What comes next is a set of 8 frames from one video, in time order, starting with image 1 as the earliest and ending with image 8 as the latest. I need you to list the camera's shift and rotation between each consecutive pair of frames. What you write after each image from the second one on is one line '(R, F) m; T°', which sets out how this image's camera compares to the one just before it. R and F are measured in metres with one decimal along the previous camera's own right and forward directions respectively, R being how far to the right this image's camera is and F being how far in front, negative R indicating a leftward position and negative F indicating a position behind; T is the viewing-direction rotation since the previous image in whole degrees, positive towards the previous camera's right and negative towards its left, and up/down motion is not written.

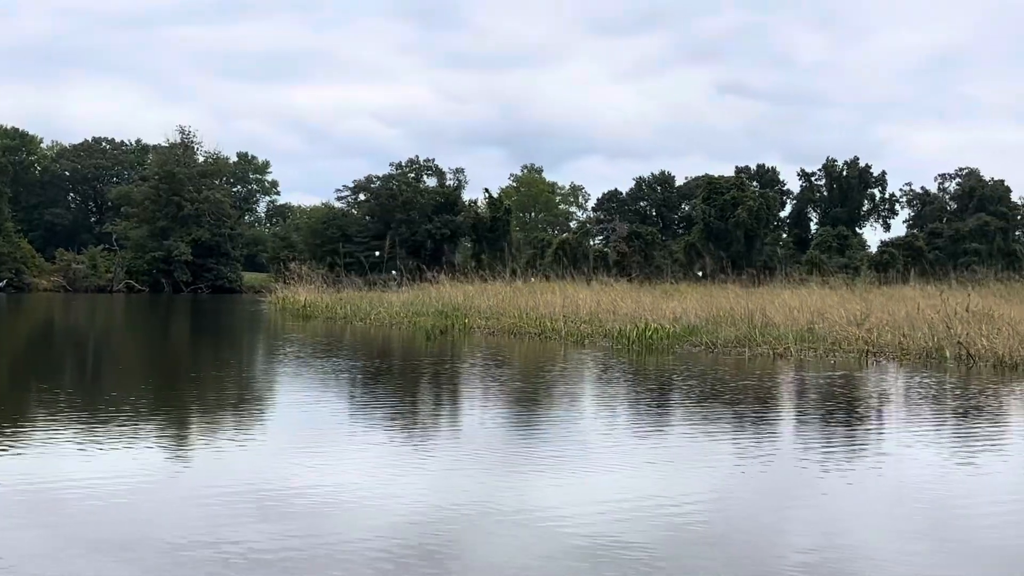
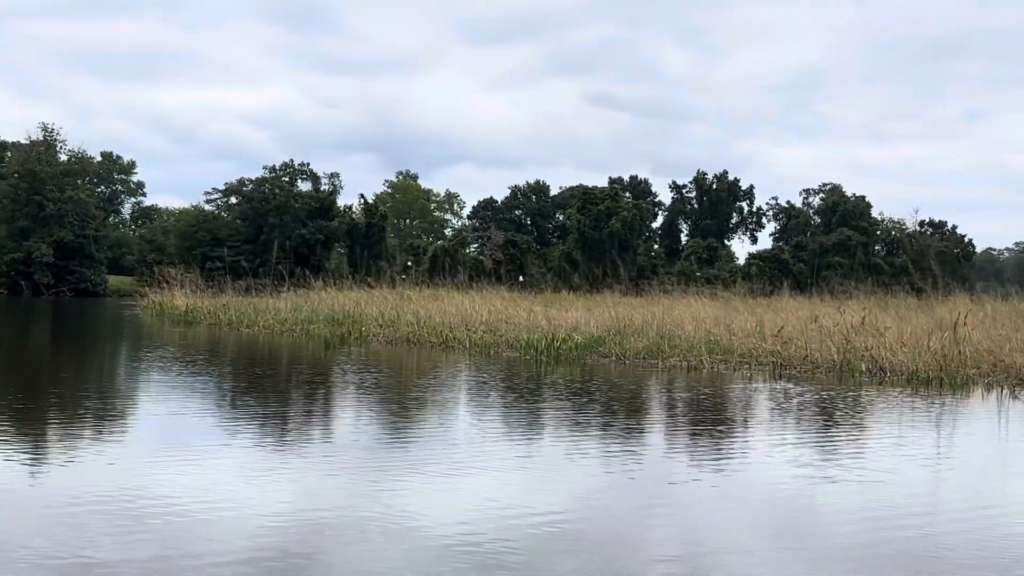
(-0.9, 0.0) m; +9°
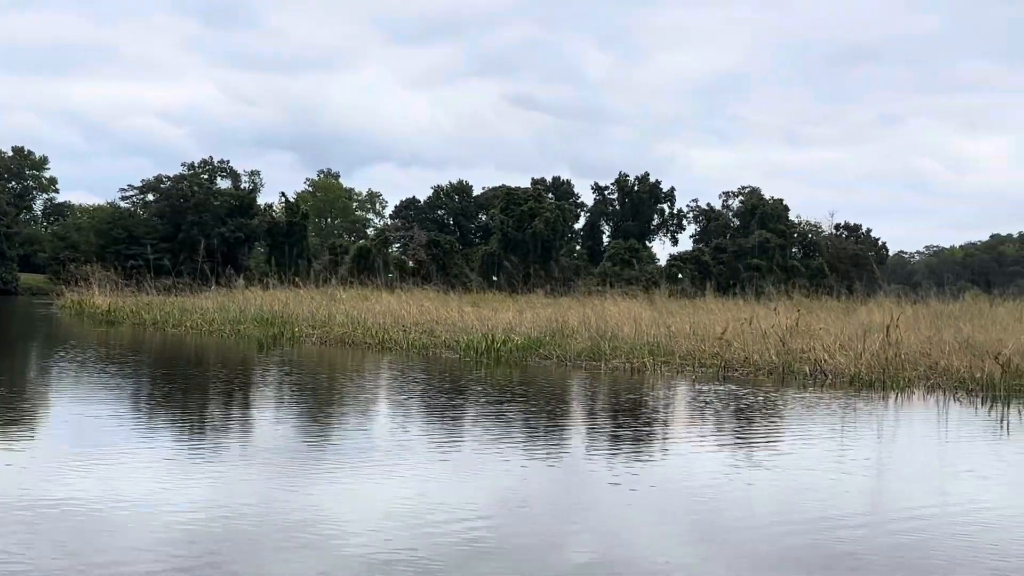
(-0.5, 0.0) m; +5°
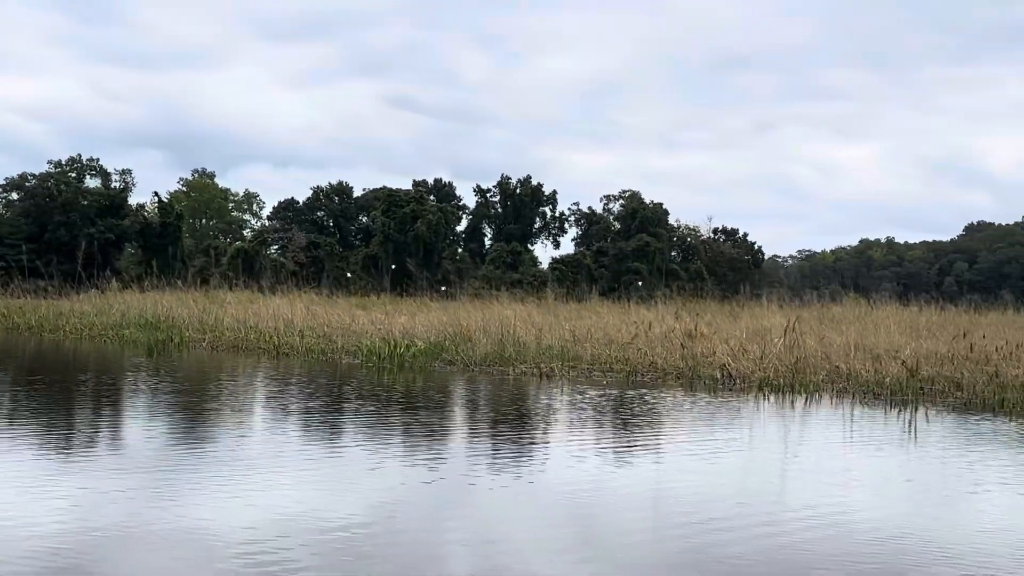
(-0.6, +0.1) m; +7°
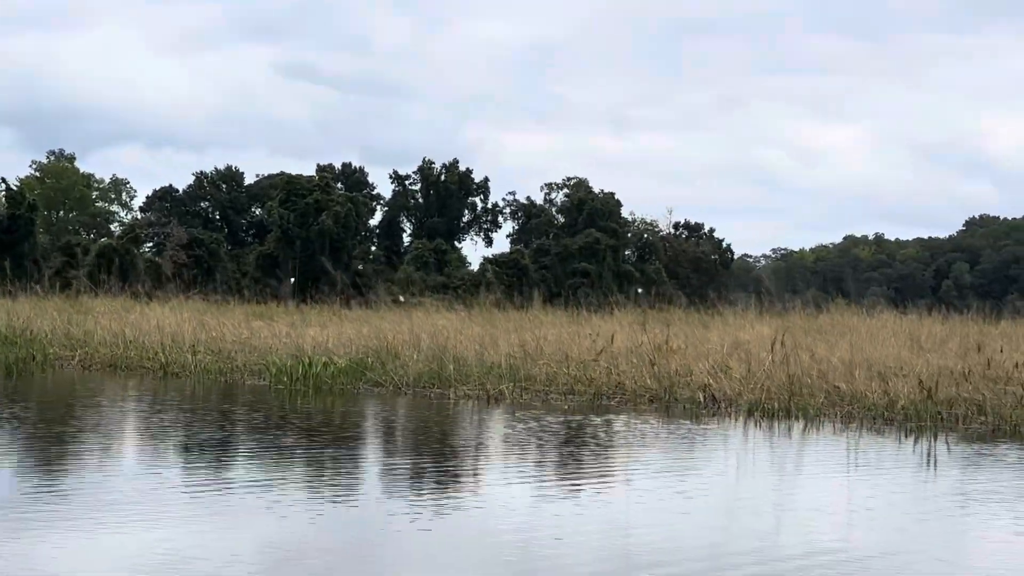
(-0.4, +1.7) m; +5°
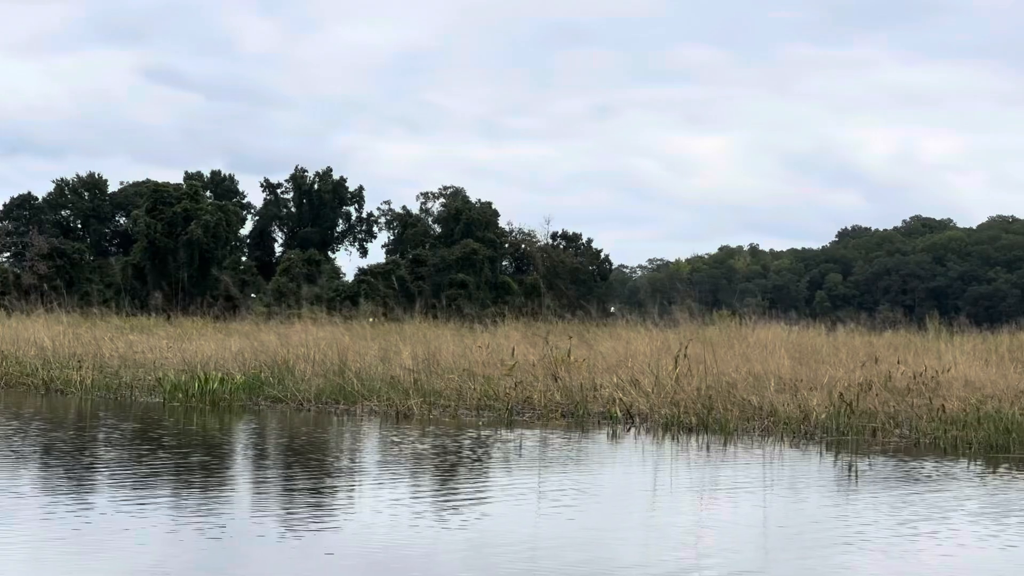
(-0.5, +0.2) m; +7°
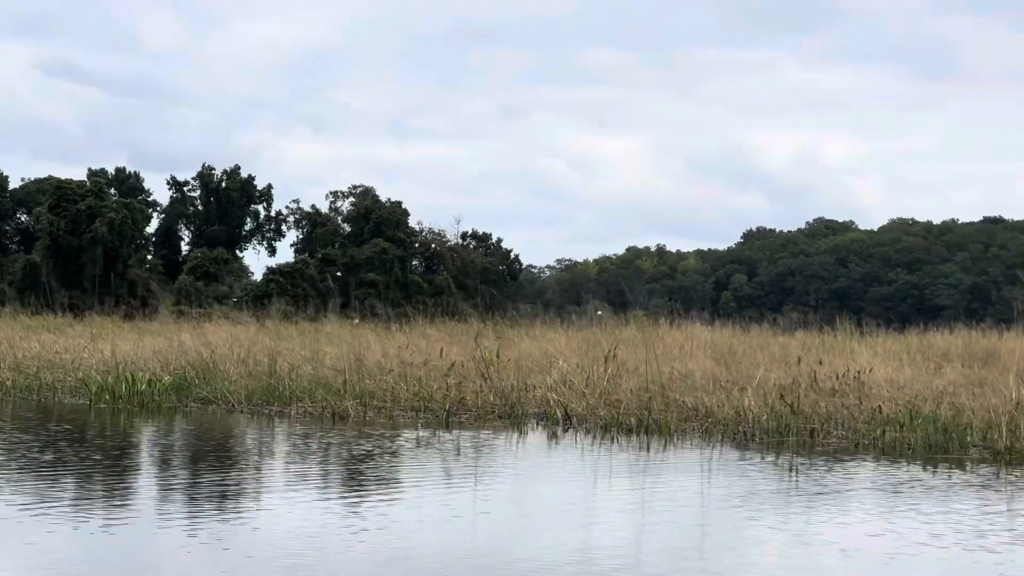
(-0.4, 0.0) m; +5°
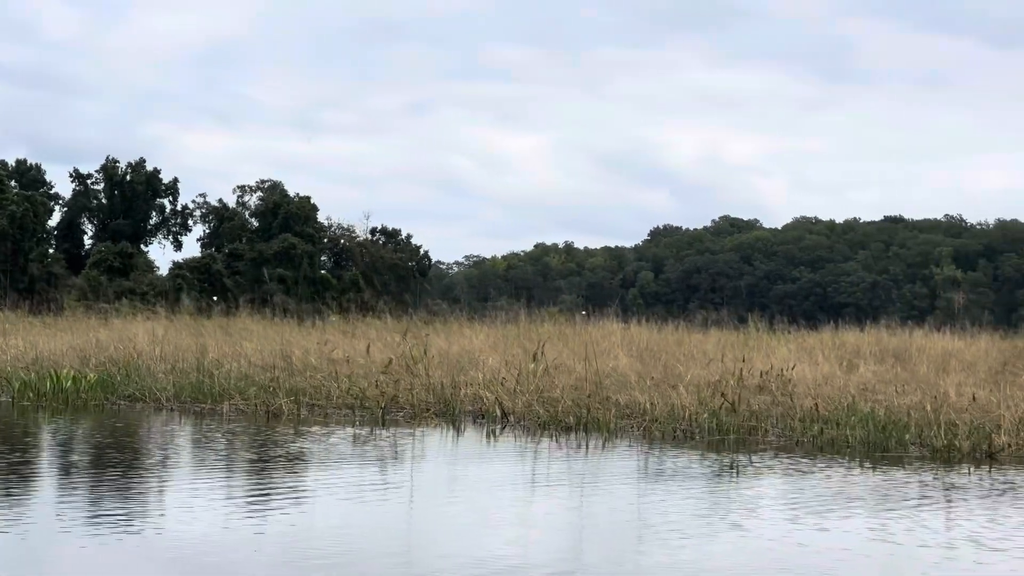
(-0.4, 0.0) m; +5°
